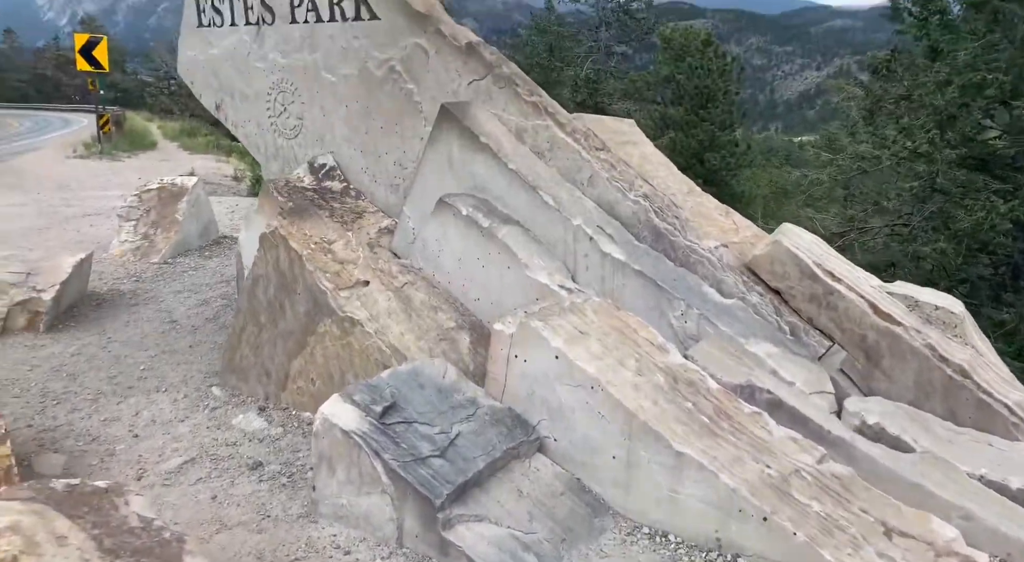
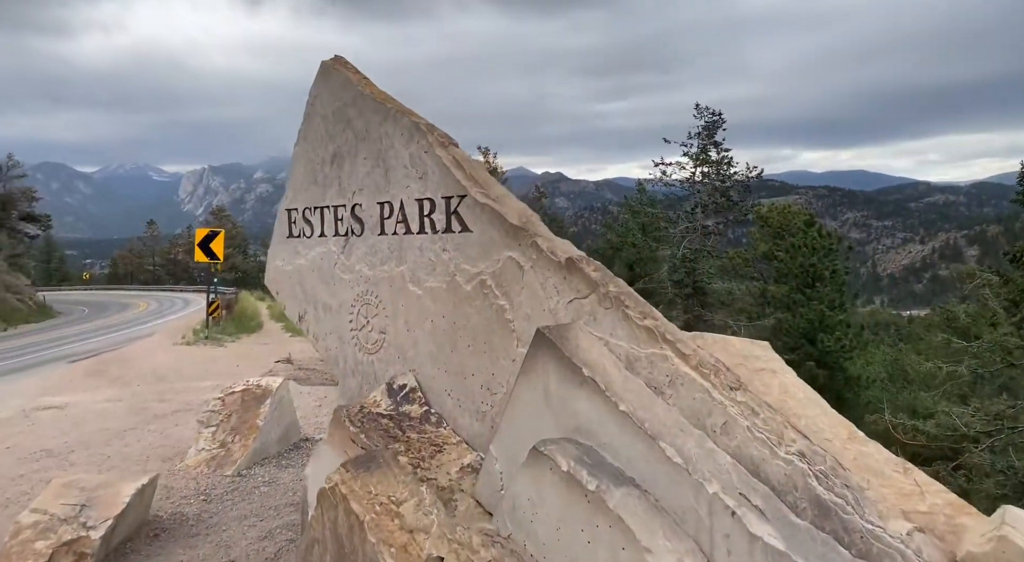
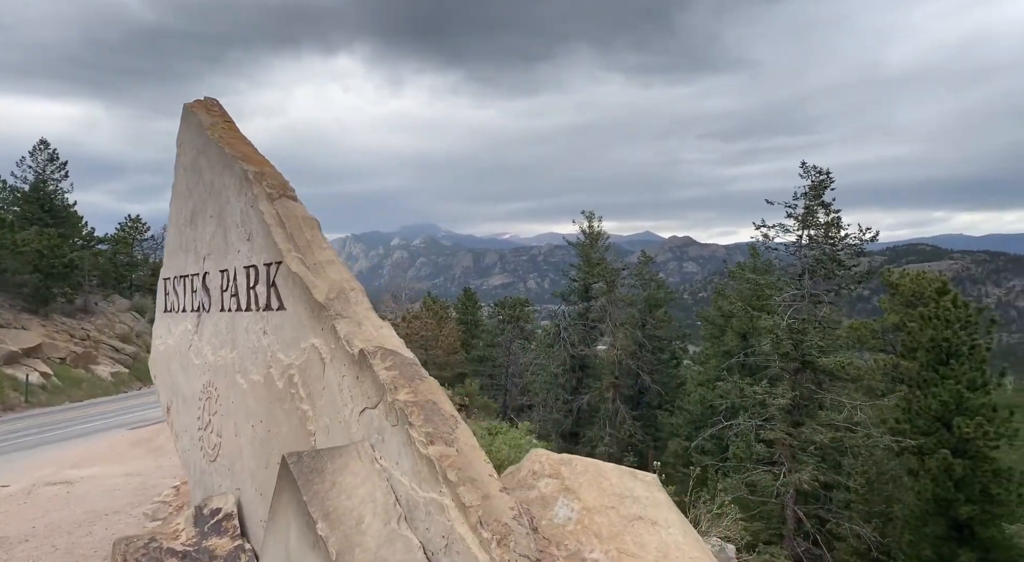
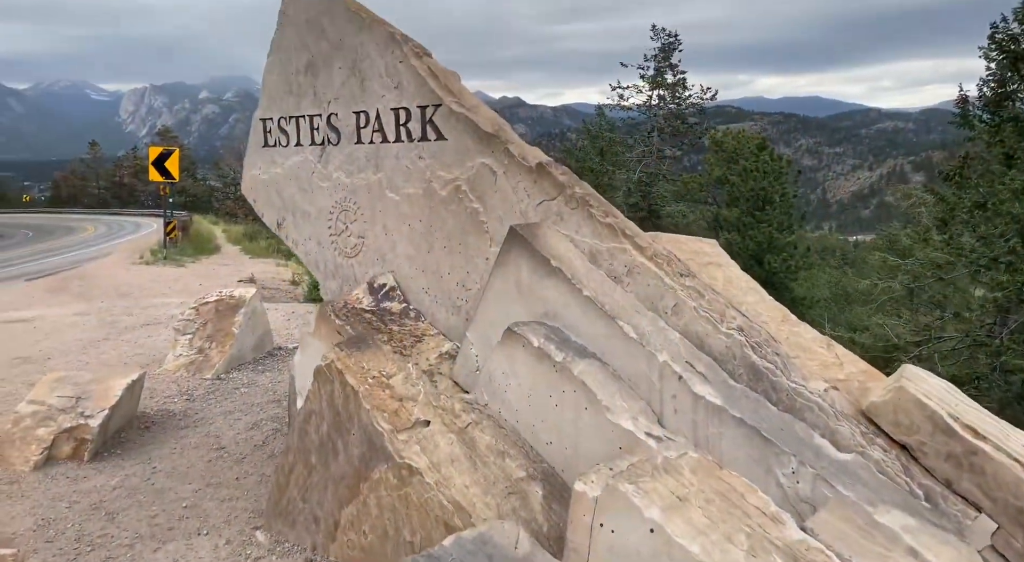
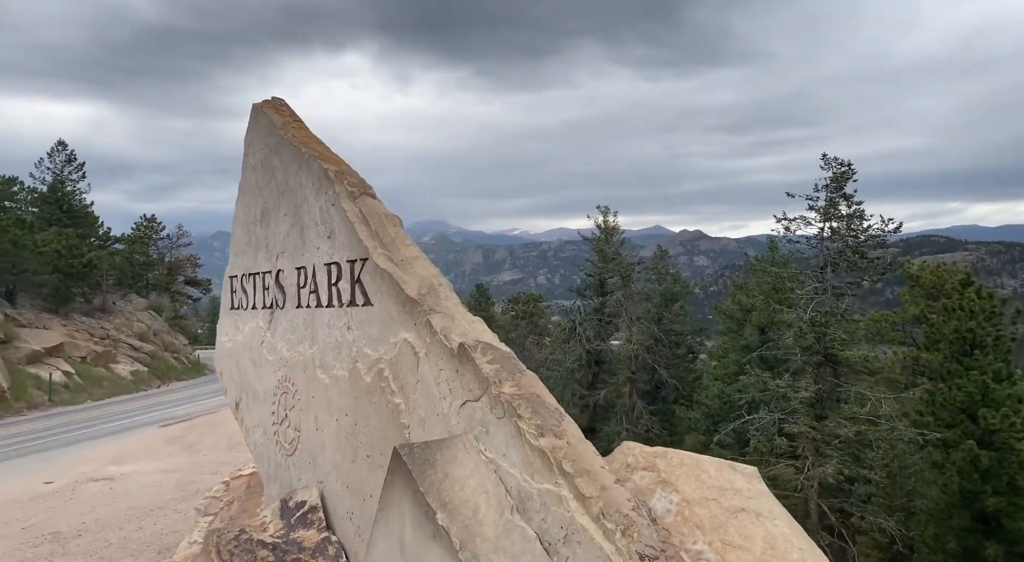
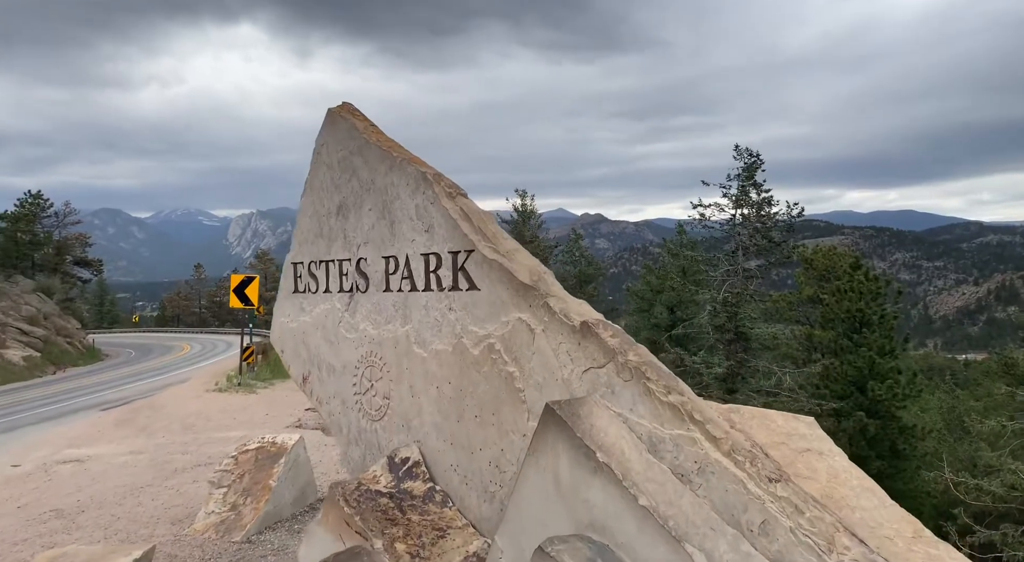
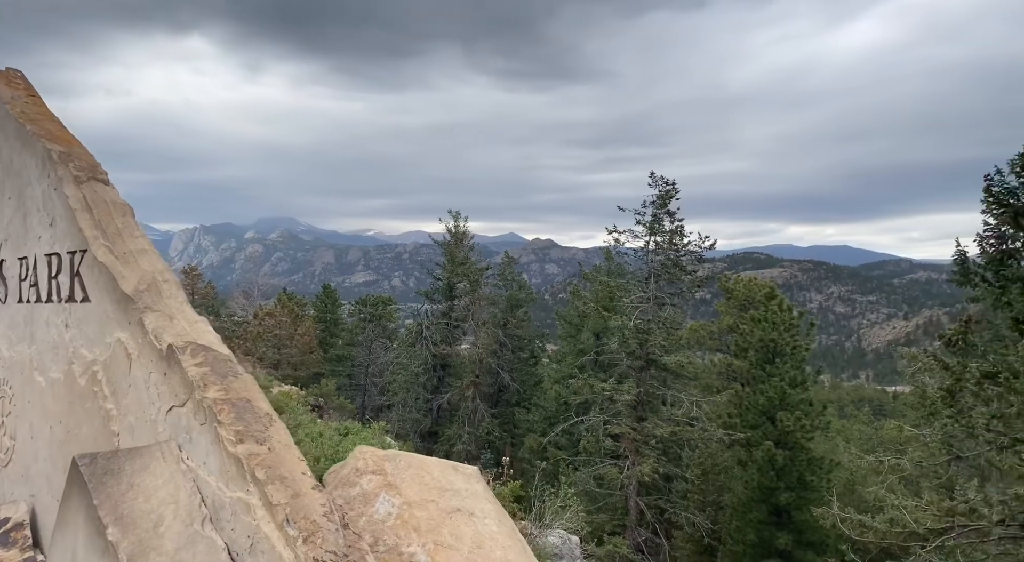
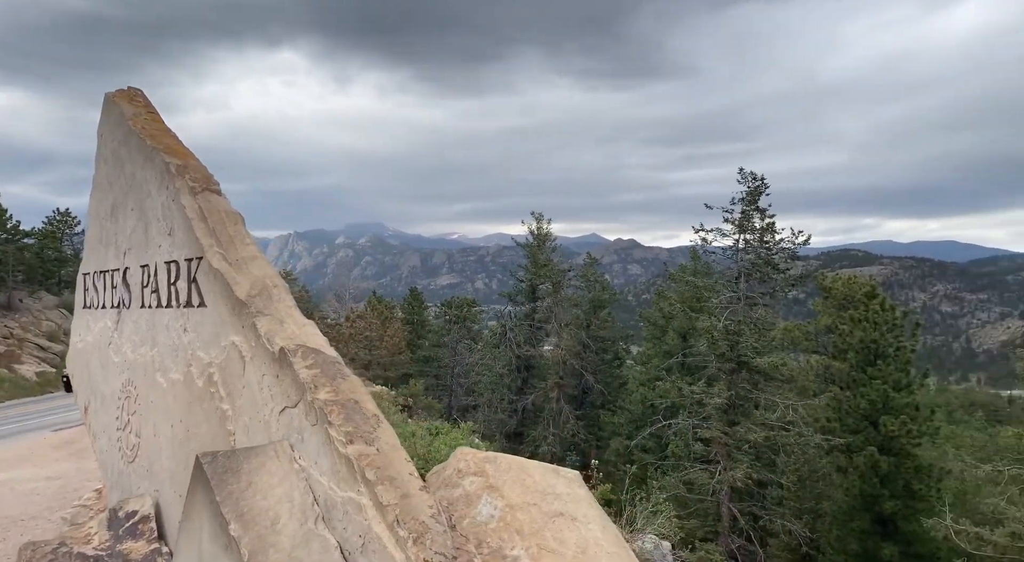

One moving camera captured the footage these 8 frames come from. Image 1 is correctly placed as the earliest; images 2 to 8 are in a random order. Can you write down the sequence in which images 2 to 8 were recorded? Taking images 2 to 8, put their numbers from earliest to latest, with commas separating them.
4, 2, 6, 5, 3, 8, 7
